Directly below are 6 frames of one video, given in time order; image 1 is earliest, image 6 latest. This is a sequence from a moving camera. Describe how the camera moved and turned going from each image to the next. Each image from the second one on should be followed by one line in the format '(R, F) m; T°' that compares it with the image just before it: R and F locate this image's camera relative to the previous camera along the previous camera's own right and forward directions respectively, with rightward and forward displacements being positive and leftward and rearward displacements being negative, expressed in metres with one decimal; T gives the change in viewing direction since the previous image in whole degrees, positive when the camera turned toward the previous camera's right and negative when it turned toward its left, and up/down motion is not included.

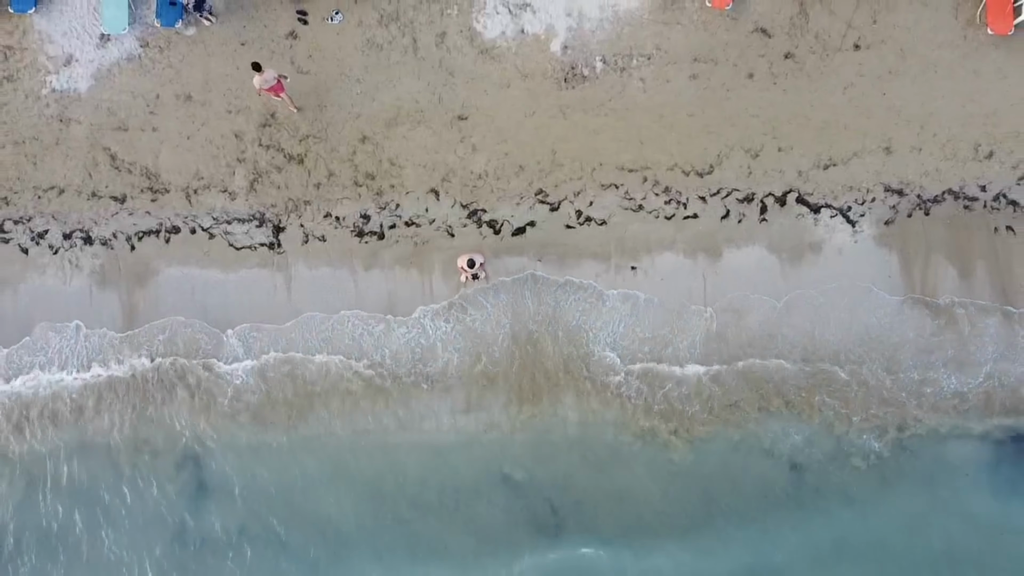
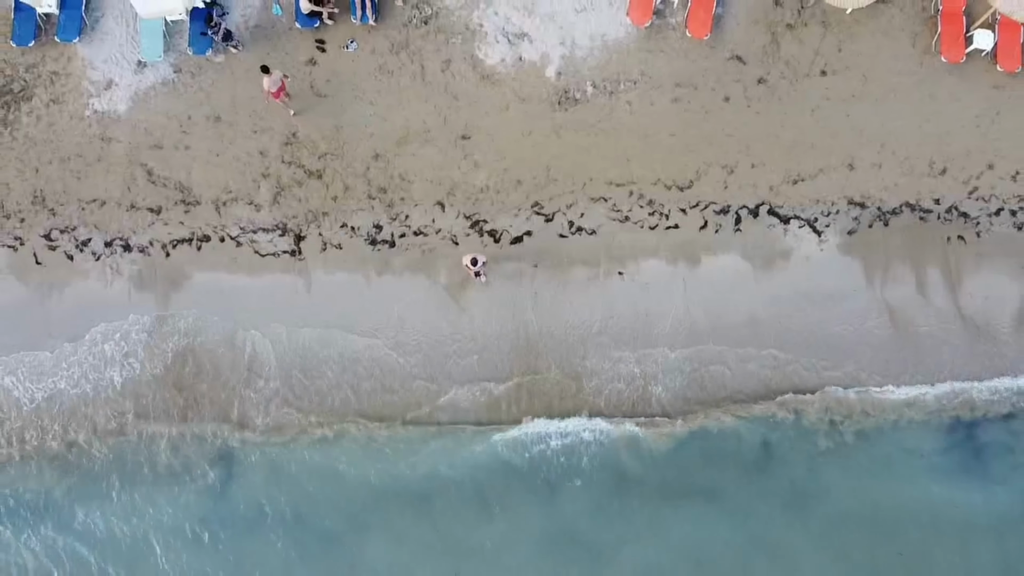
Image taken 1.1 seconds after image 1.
(+0.8, -0.8) m; -4°
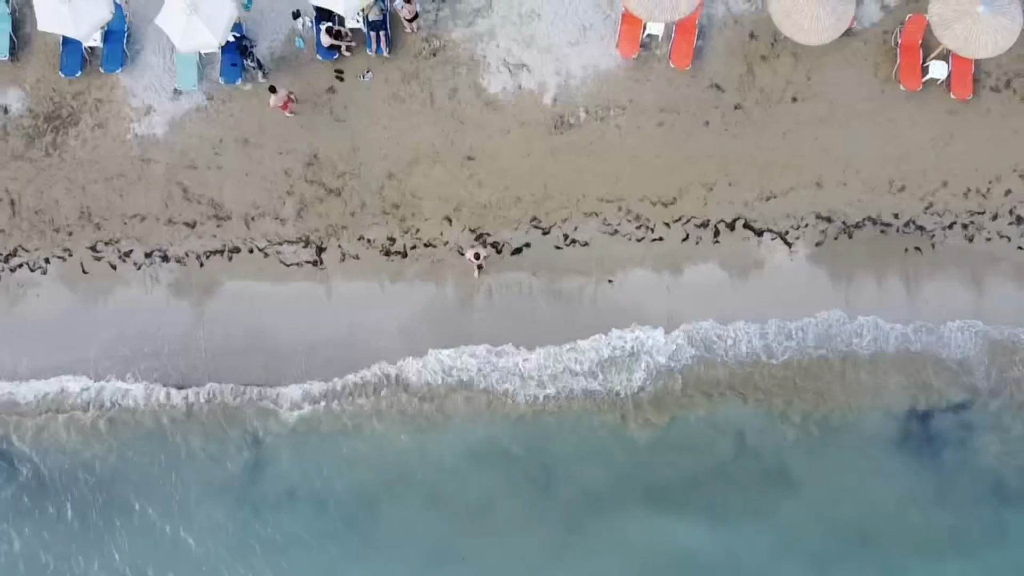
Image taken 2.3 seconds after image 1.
(0.0, -1.2) m; 0°
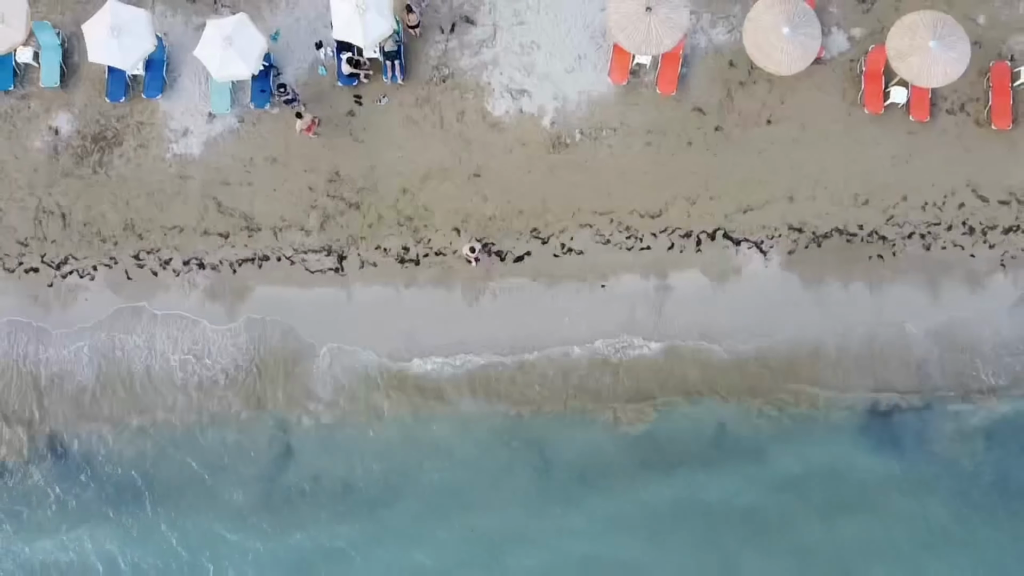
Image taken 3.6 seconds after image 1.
(0.0, -1.3) m; 0°
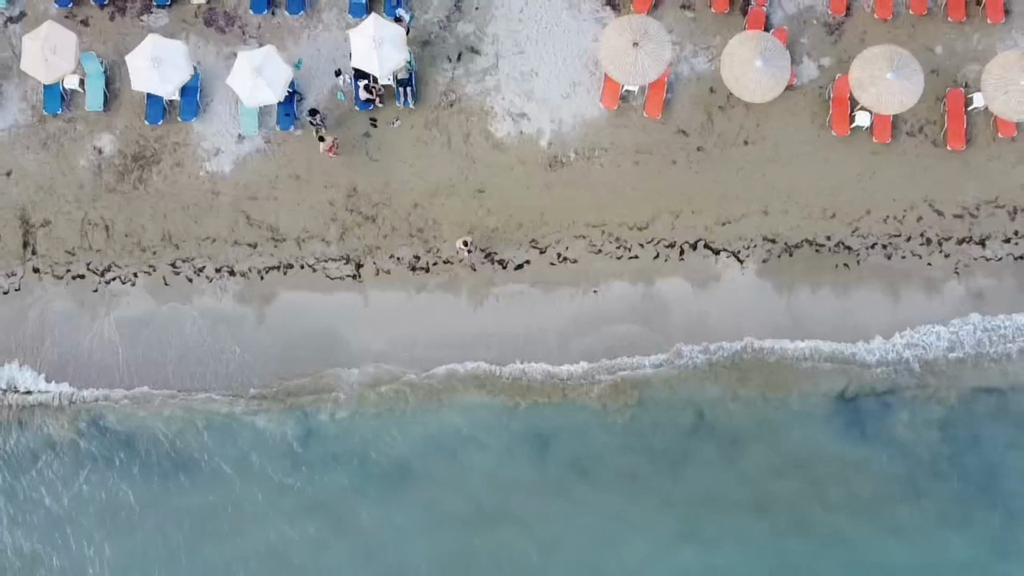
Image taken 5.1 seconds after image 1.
(0.0, -1.4) m; 0°
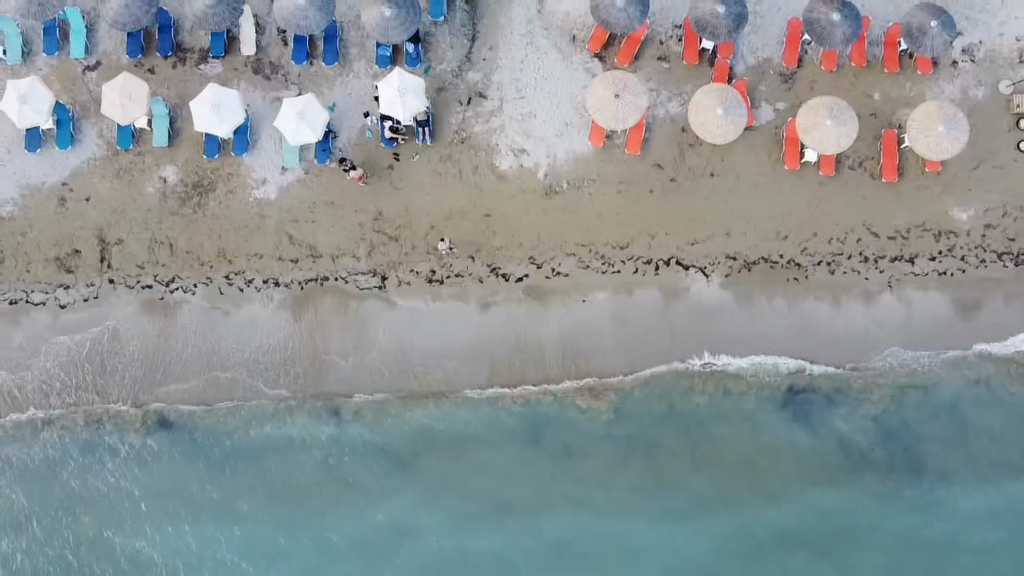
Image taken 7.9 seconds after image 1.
(0.0, -2.7) m; 0°
